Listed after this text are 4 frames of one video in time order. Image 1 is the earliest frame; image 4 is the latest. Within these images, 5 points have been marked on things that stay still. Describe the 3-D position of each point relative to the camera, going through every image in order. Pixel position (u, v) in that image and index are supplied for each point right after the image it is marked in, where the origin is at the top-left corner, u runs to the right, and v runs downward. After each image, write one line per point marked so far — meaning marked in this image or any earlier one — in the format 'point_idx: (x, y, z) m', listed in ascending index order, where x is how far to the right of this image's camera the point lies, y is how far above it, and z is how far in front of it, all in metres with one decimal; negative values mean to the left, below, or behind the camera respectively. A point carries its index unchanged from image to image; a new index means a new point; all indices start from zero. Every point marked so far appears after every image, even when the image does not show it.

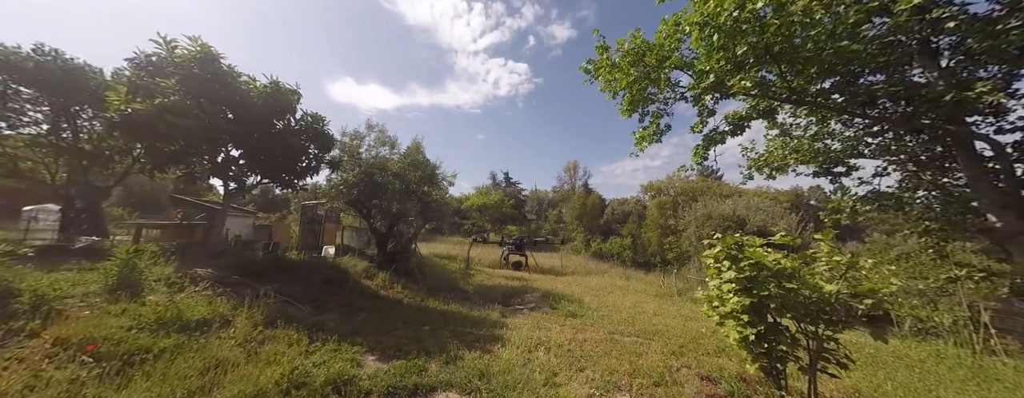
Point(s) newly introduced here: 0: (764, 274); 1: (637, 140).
0: (+2.3, -0.7, +2.7) m
1: (+3.5, +1.6, +8.5) m
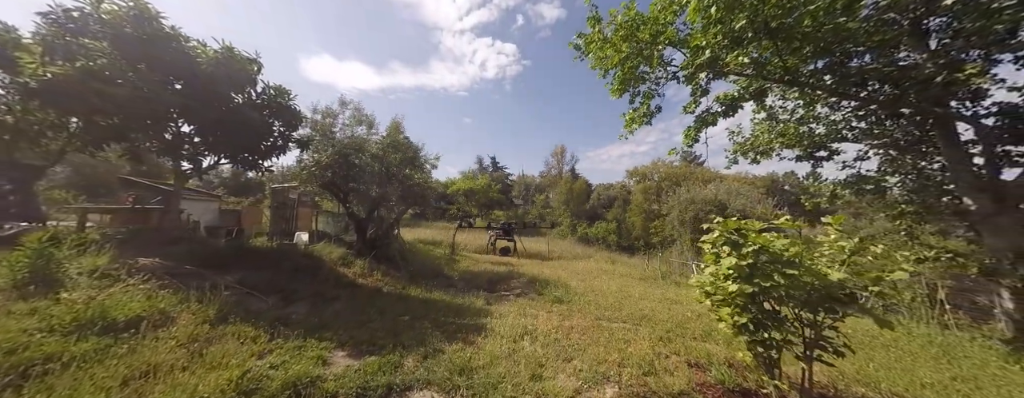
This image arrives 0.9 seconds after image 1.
0: (+2.1, -0.5, +2.6) m
1: (+3.1, +2.1, +8.3) m
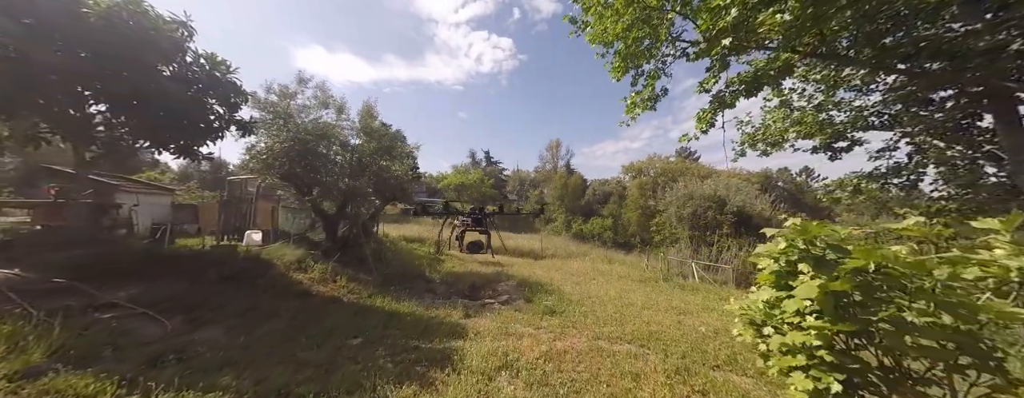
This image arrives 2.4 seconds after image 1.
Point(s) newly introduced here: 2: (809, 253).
0: (+1.9, -0.5, +1.6) m
1: (+2.7, +2.2, +7.3) m
2: (+1.7, -0.3, +1.8) m
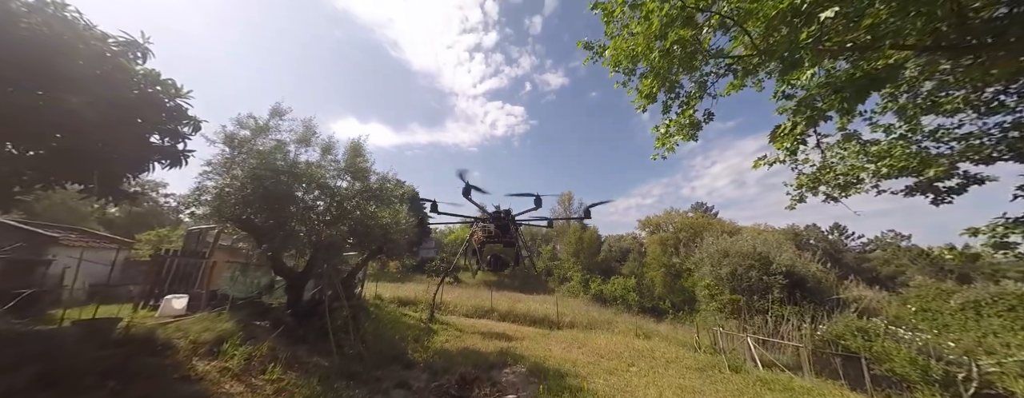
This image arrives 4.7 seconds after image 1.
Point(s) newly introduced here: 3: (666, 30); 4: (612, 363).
0: (+1.8, -0.4, -0.2) m
1: (+2.9, +1.2, +5.8) m
2: (+1.6, -0.3, 0.0) m
3: (+2.3, +2.5, +4.2) m
4: (+2.2, -3.5, +6.5) m
